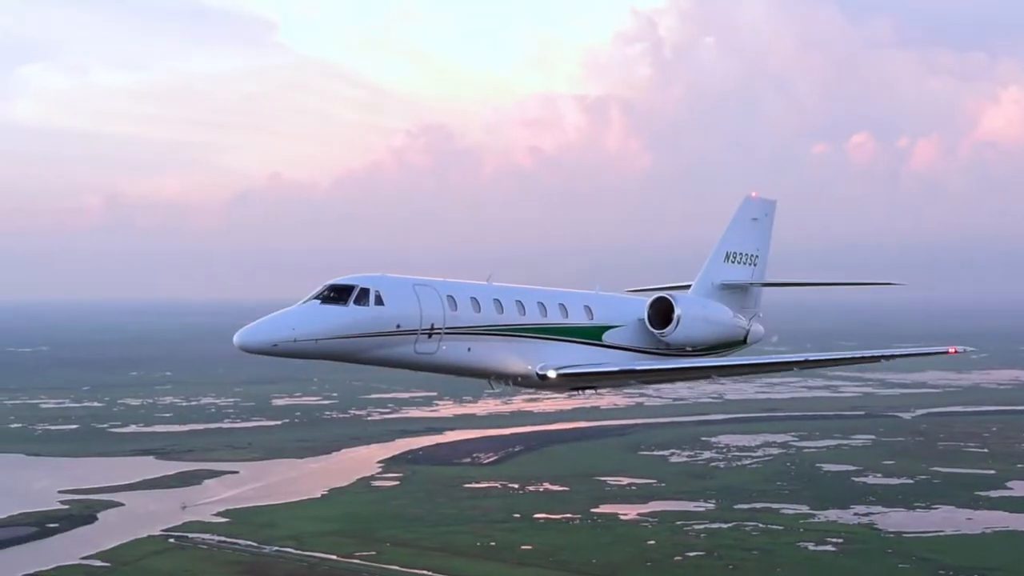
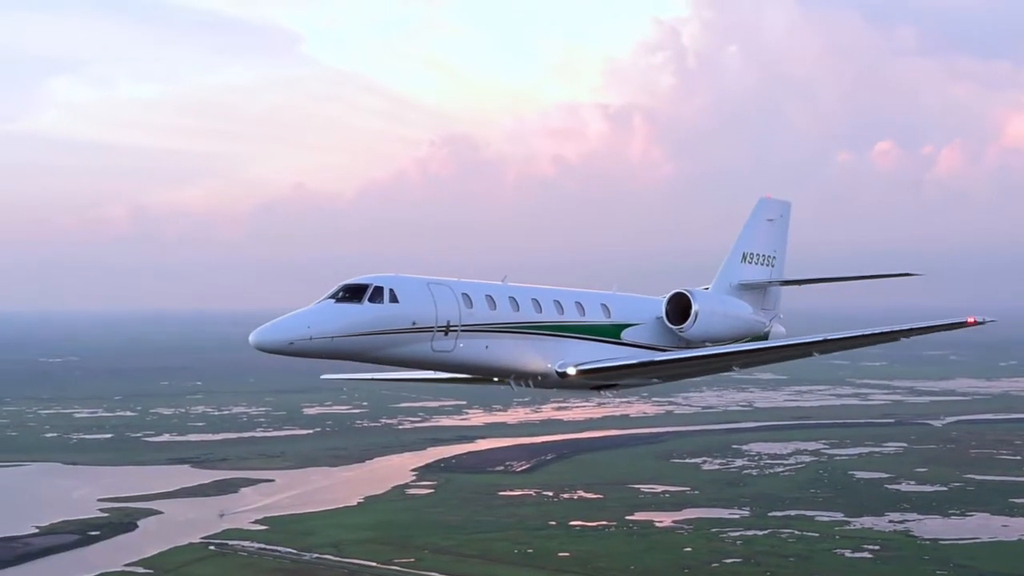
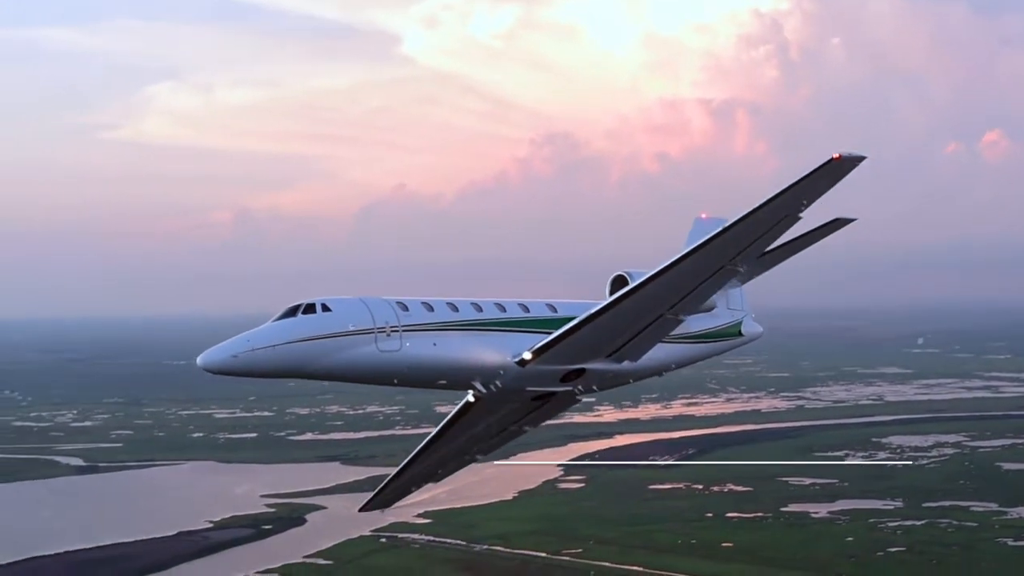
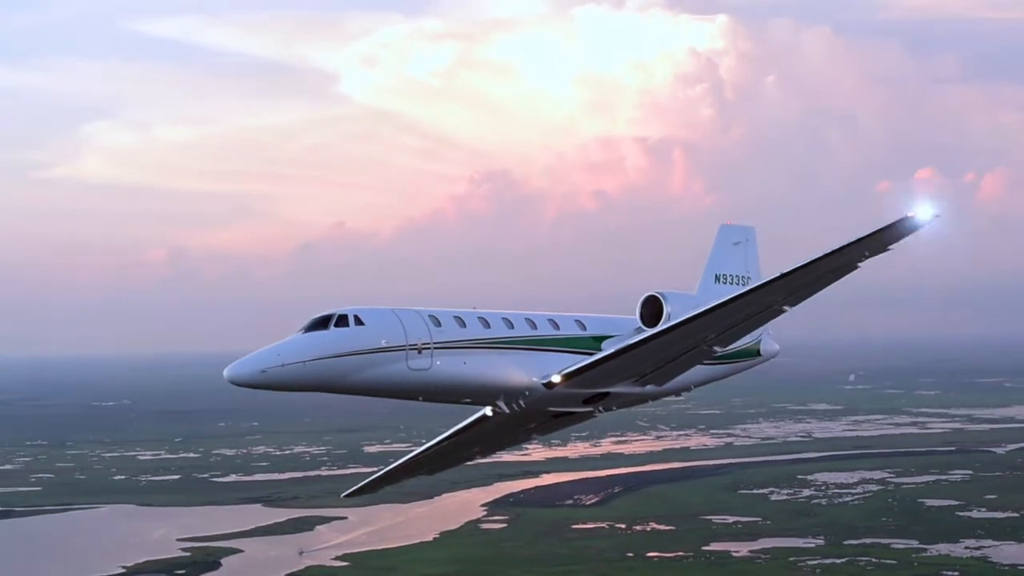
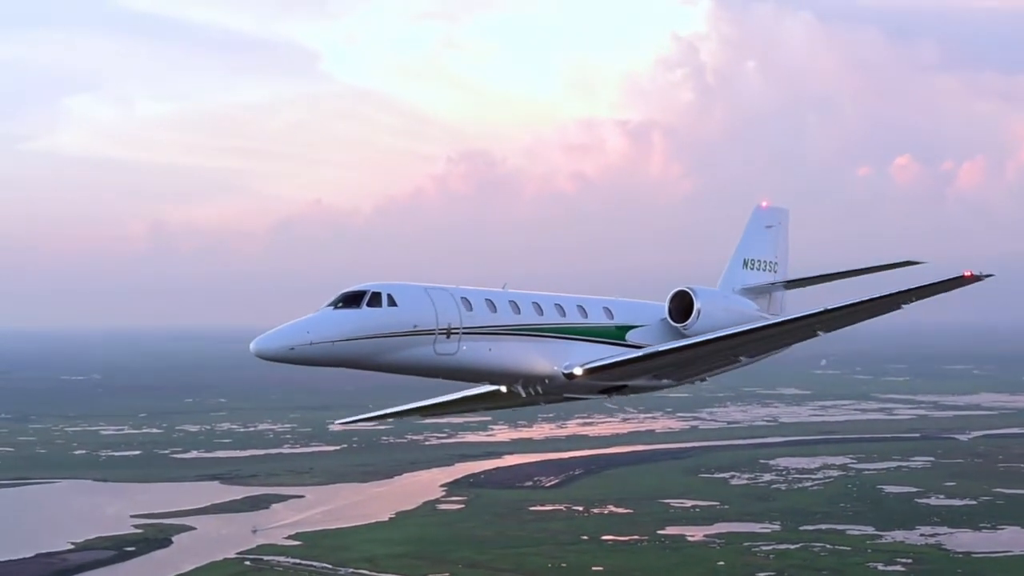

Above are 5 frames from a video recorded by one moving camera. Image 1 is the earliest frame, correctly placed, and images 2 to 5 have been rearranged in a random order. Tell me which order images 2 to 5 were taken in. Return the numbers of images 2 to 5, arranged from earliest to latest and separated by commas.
2, 5, 4, 3
